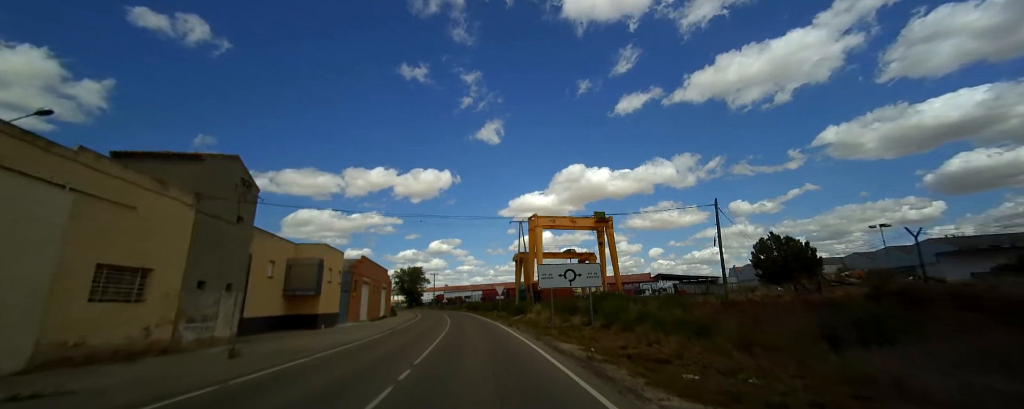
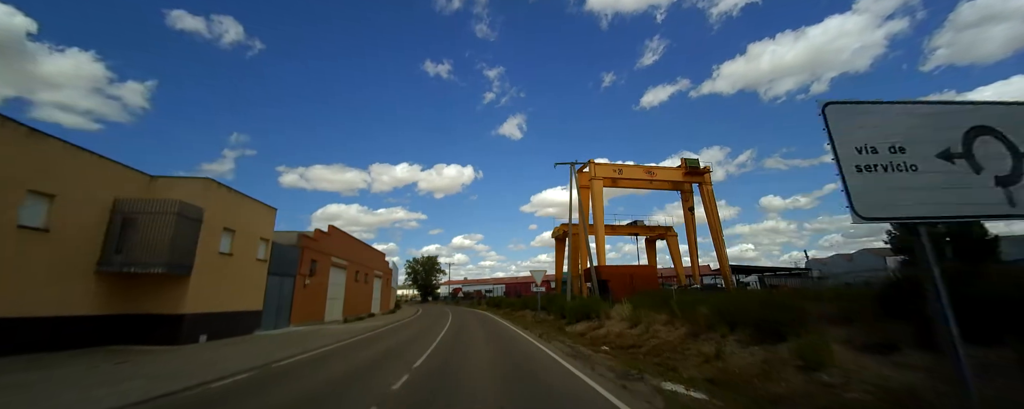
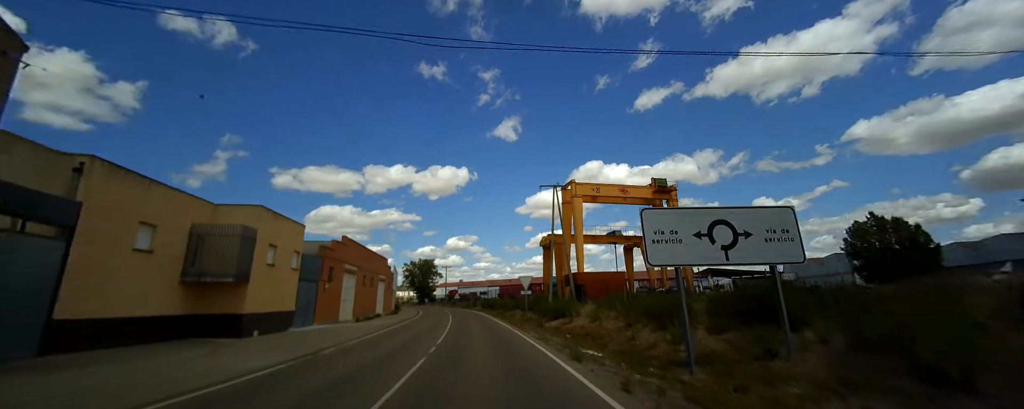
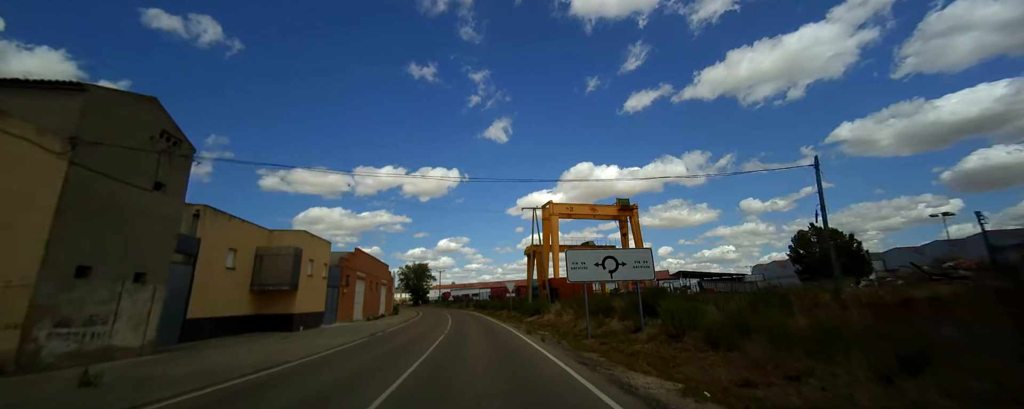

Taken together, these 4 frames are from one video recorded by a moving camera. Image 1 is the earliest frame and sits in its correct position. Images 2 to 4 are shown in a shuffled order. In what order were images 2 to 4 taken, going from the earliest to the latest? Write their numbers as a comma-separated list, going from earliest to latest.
4, 3, 2
